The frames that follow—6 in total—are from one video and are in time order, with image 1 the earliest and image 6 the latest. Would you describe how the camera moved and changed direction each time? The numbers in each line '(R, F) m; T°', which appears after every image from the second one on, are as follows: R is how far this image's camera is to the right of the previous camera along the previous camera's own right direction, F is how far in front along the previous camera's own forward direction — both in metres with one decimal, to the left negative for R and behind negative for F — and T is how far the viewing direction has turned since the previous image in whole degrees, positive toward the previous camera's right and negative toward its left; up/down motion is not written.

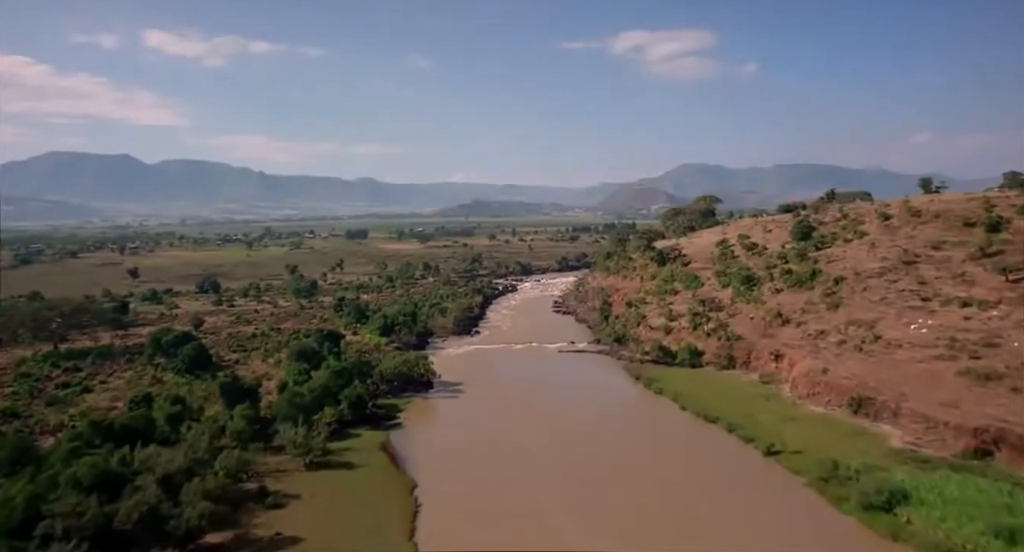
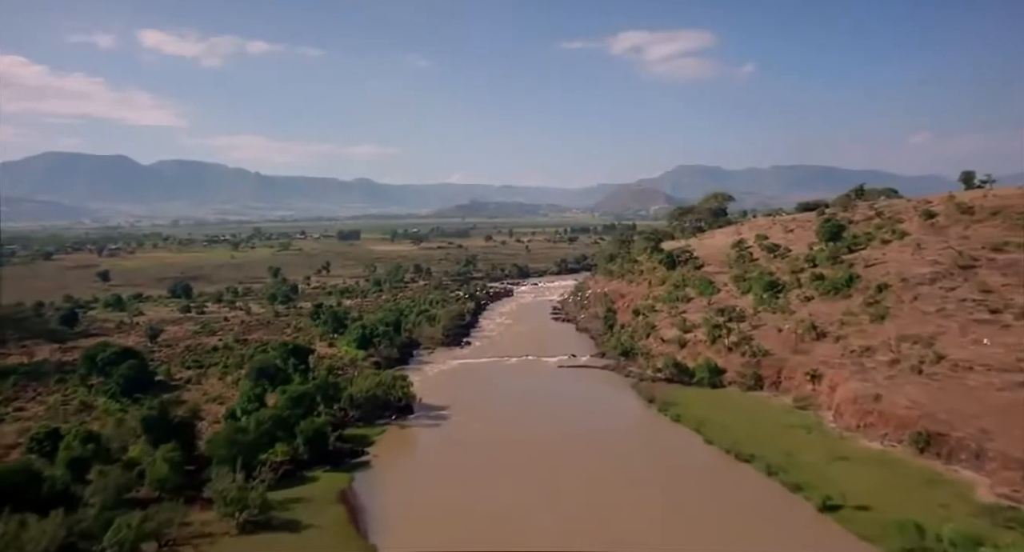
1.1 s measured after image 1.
(+0.2, +5.8) m; 0°
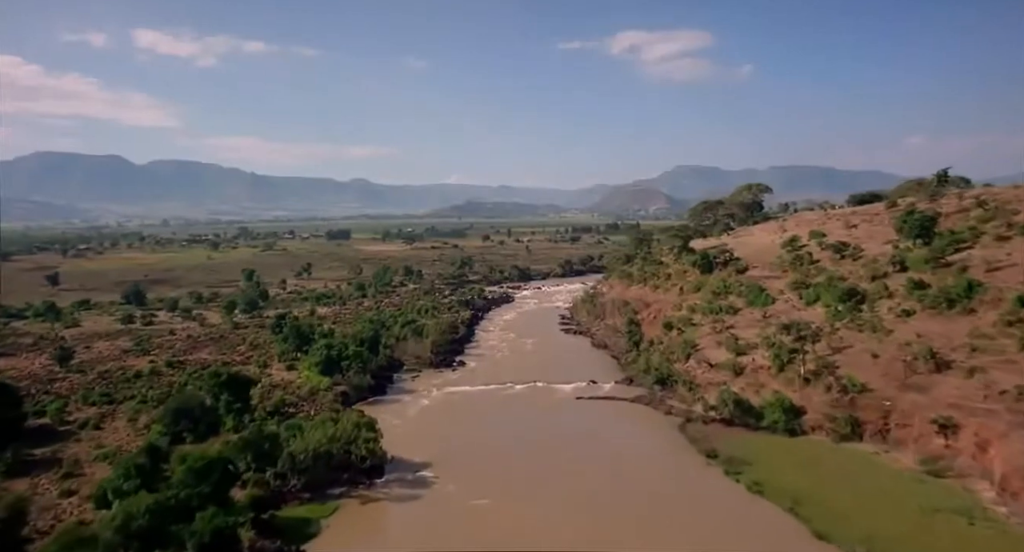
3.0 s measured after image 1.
(-0.4, +10.0) m; 0°
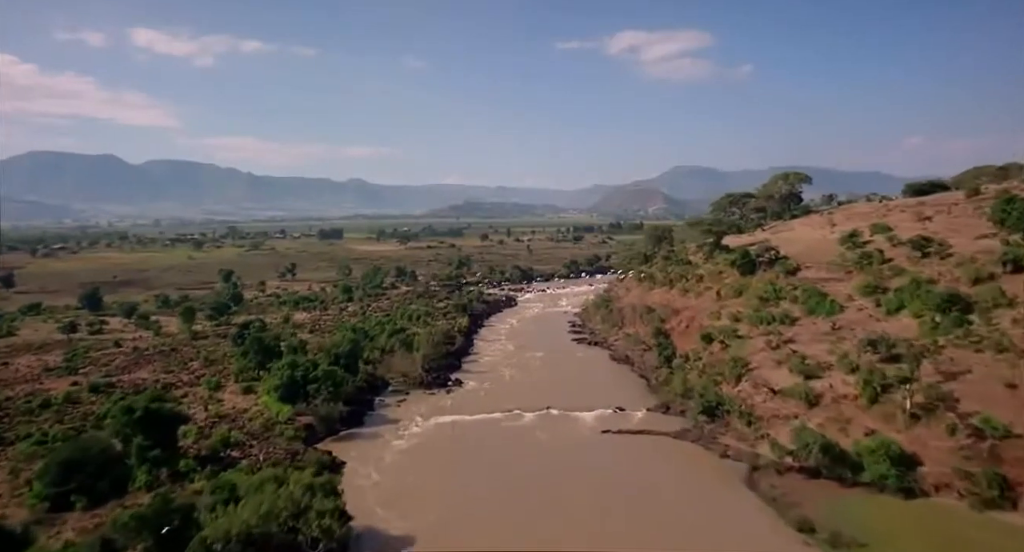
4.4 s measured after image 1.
(-0.4, +7.6) m; 0°
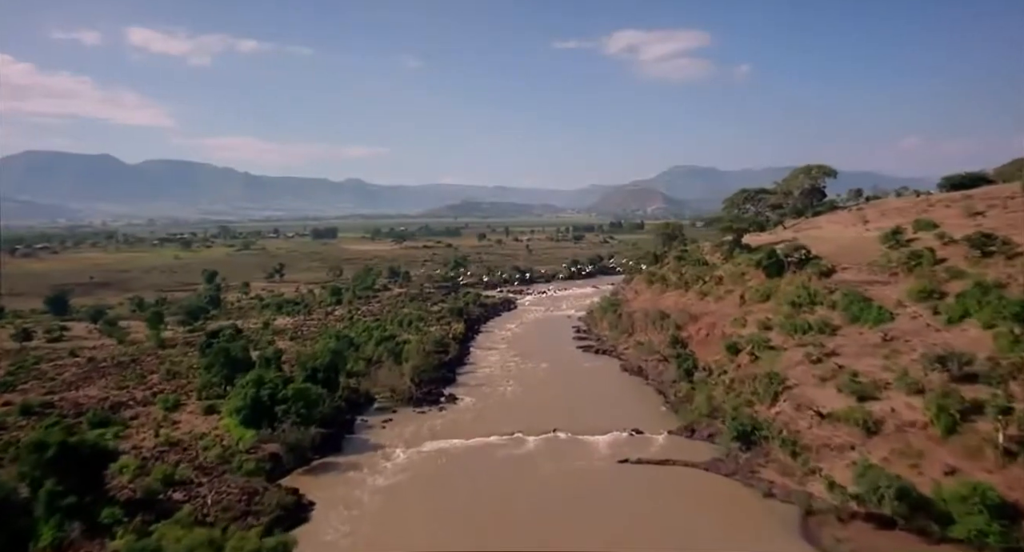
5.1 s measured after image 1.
(-0.1, +4.3) m; 0°
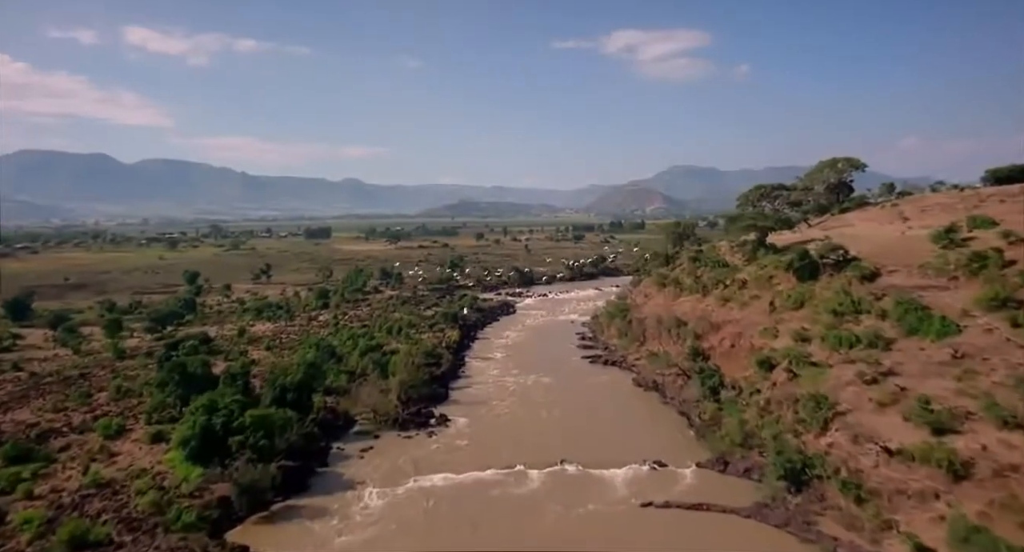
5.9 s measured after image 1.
(-0.1, +4.3) m; 0°
